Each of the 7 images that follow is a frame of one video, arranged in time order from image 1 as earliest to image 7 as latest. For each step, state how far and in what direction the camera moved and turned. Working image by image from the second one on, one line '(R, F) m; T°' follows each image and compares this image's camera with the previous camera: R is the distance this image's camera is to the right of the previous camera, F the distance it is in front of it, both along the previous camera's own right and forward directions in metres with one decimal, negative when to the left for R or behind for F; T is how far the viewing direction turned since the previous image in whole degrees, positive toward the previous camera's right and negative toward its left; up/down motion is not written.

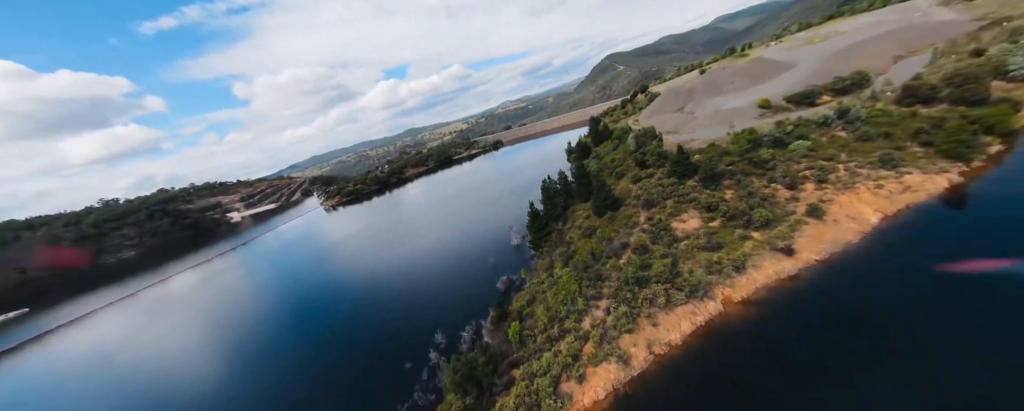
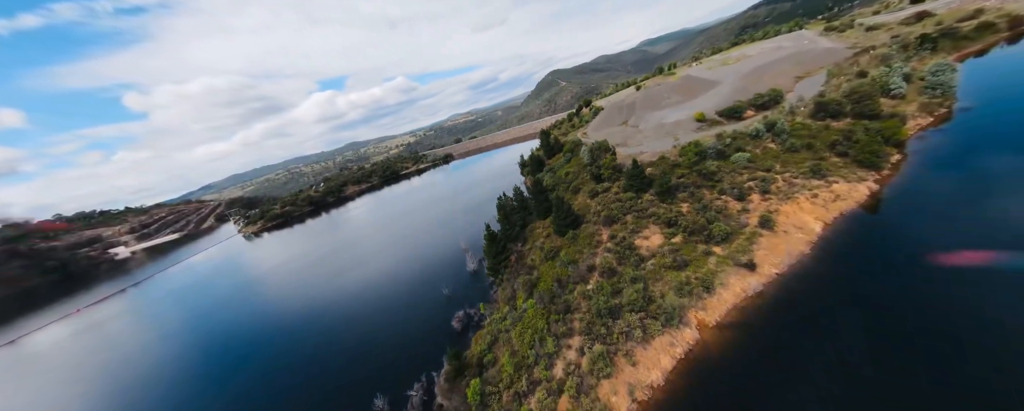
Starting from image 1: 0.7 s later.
(+0.2, +2.5) m; +9°
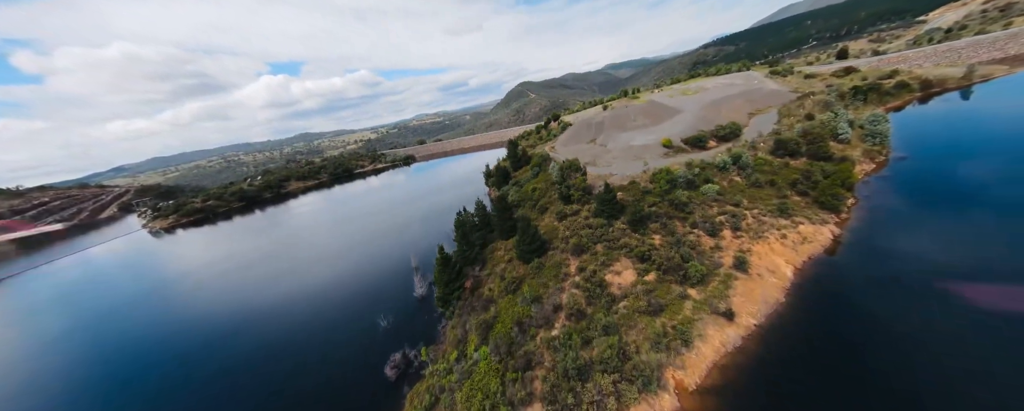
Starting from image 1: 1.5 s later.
(+0.3, +2.9) m; +7°
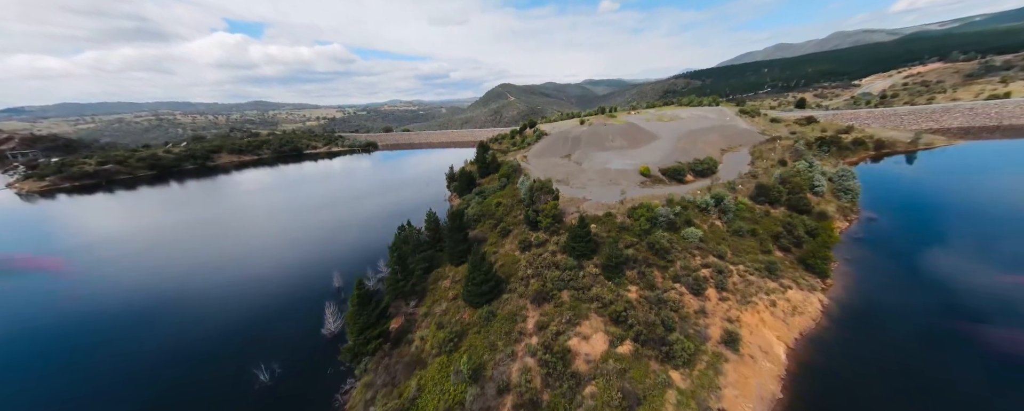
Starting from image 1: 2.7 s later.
(+0.8, +4.2) m; +7°
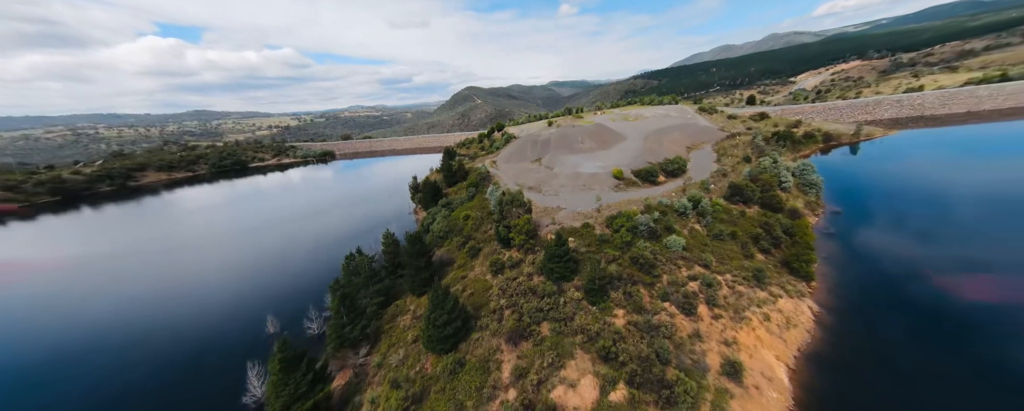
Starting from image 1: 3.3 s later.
(+0.5, +2.4) m; +5°
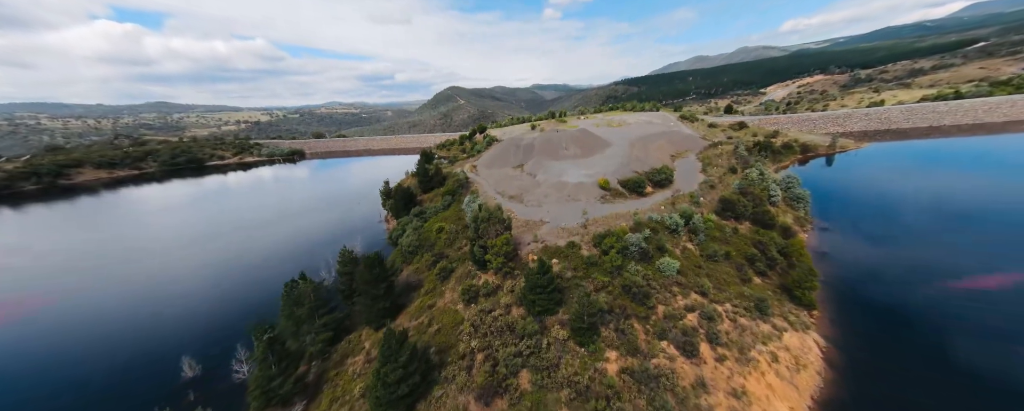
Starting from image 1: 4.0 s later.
(+0.4, +2.4) m; +4°
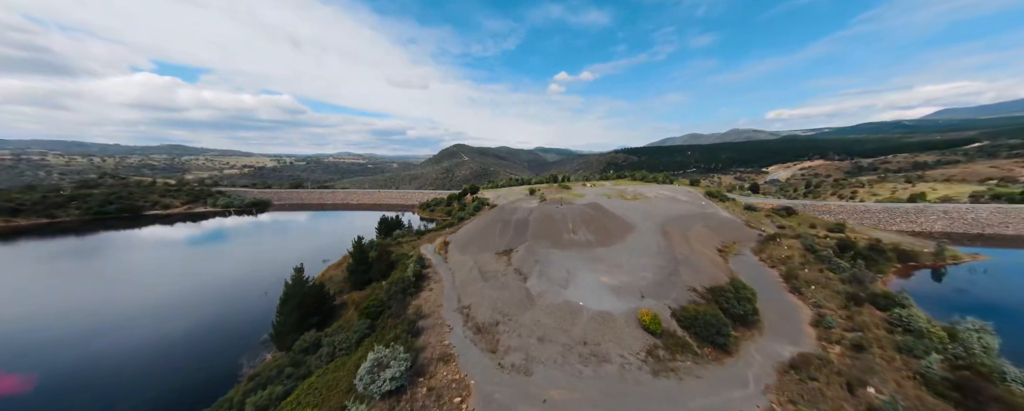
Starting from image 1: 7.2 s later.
(+1.4, +12.5) m; 0°
